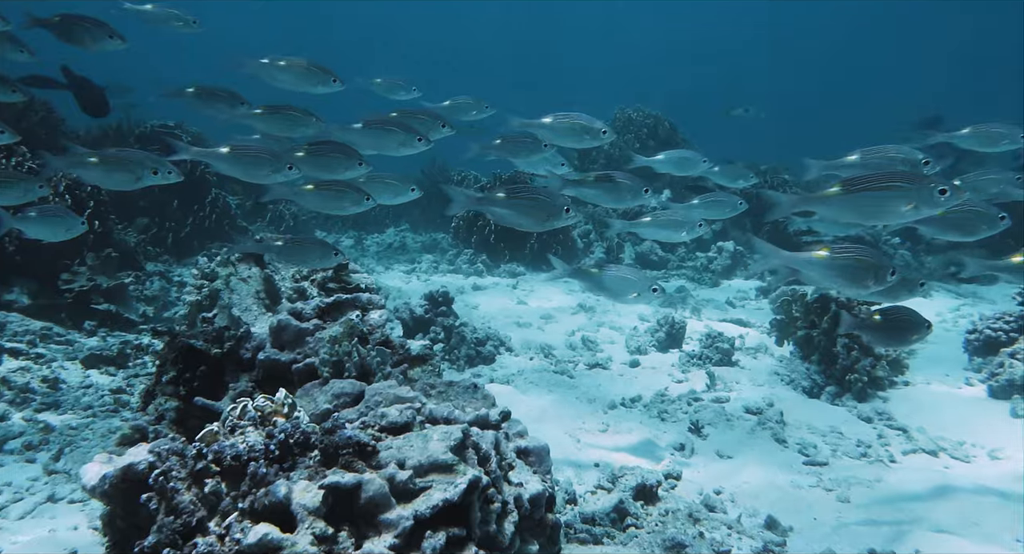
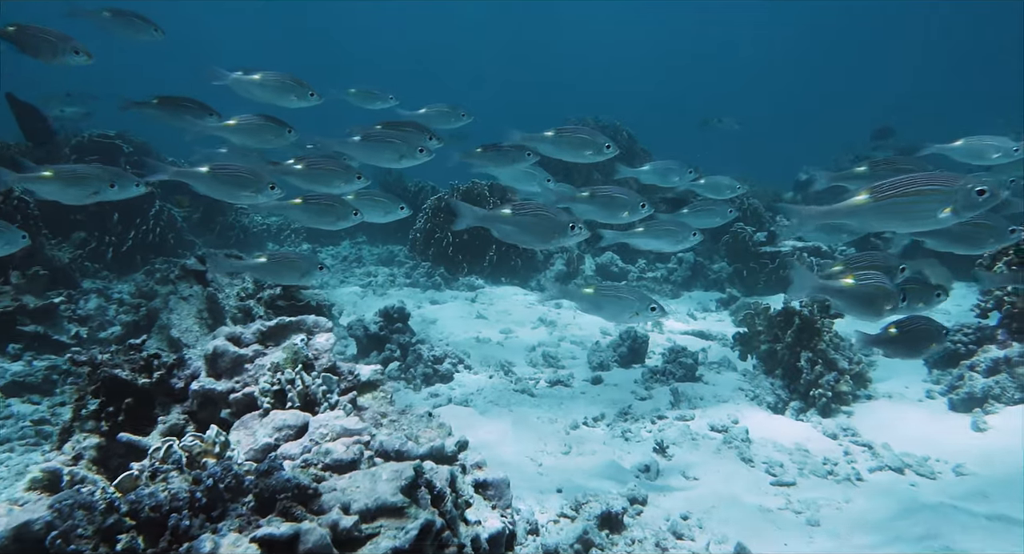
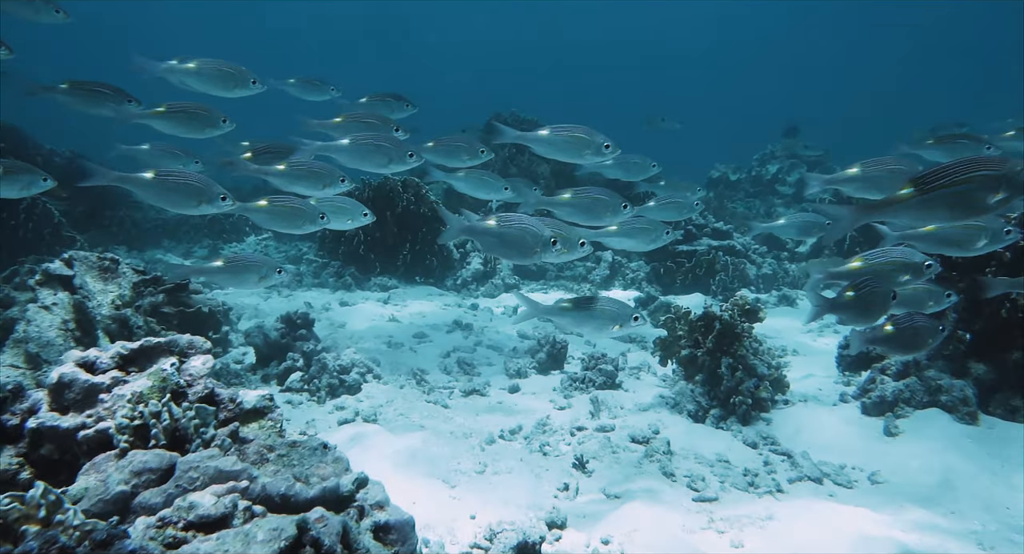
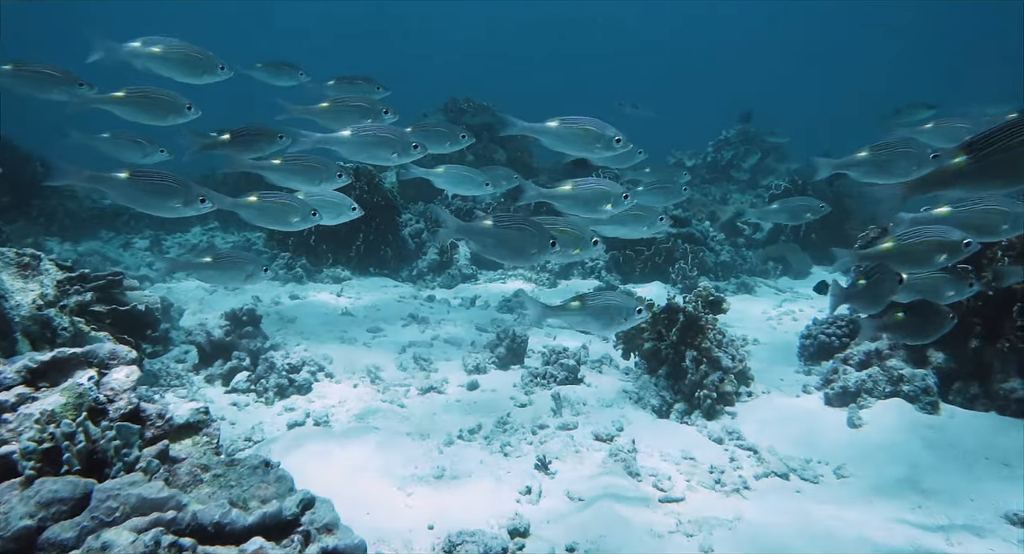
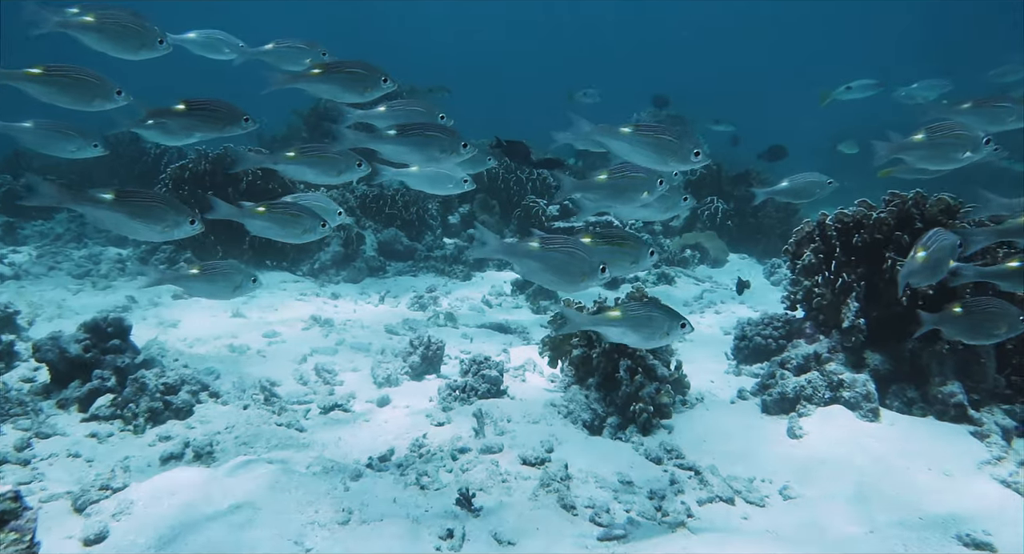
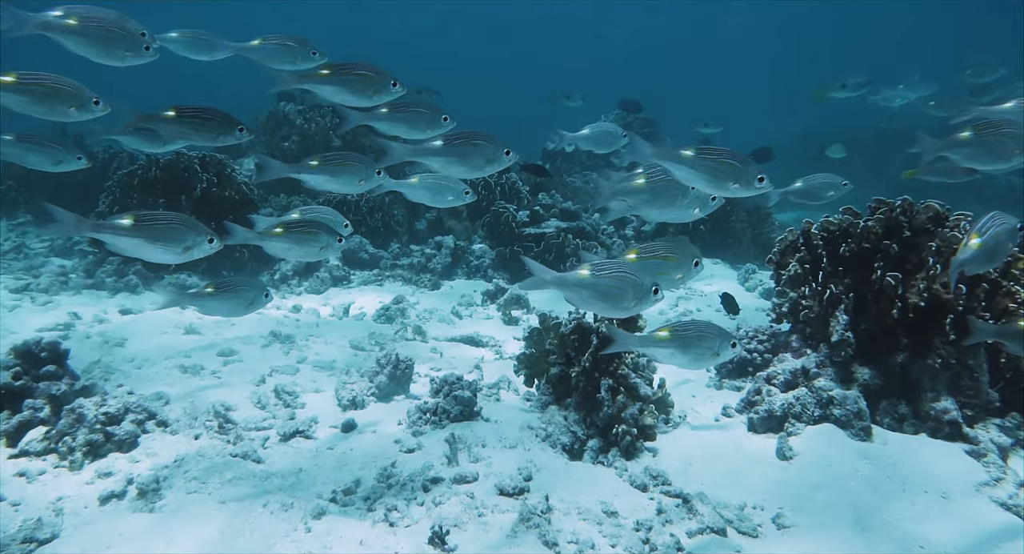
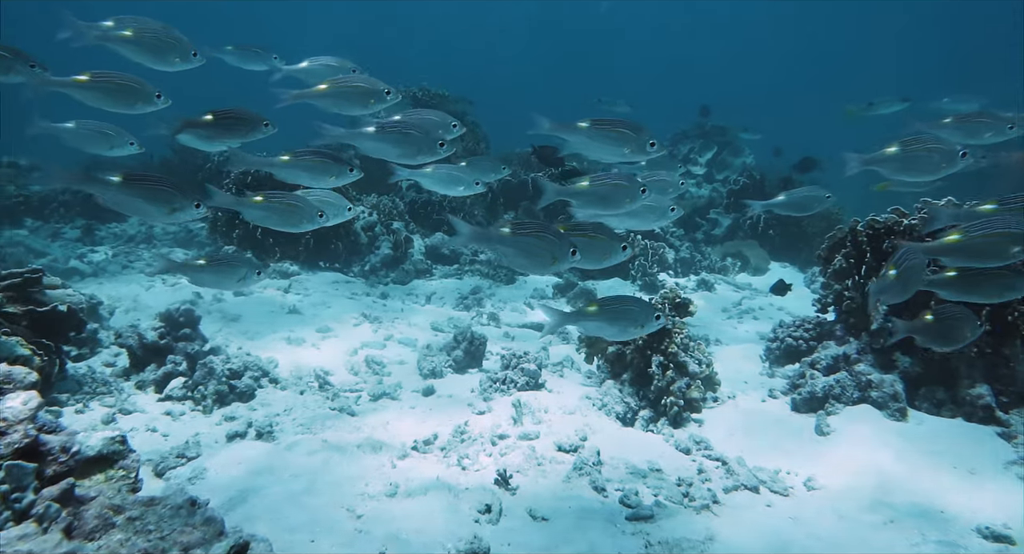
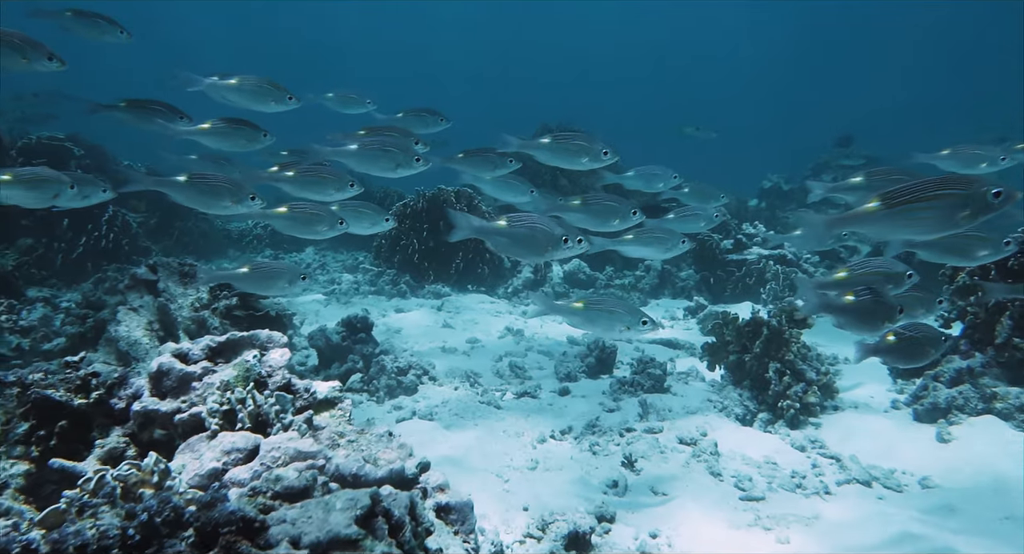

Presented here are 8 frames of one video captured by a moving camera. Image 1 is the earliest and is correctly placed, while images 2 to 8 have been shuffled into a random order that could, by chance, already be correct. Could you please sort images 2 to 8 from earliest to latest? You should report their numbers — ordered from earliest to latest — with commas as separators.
2, 8, 3, 4, 7, 5, 6
